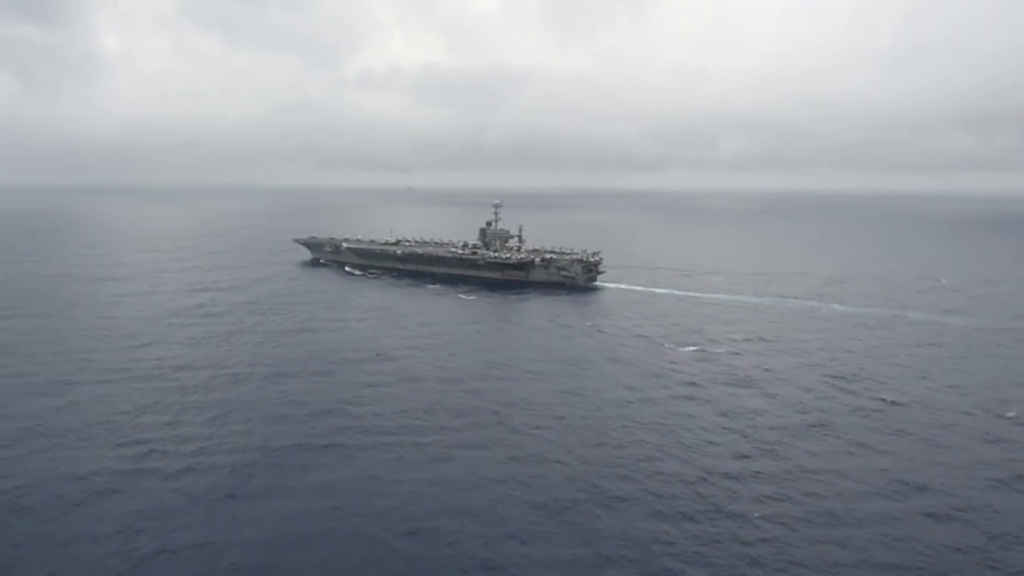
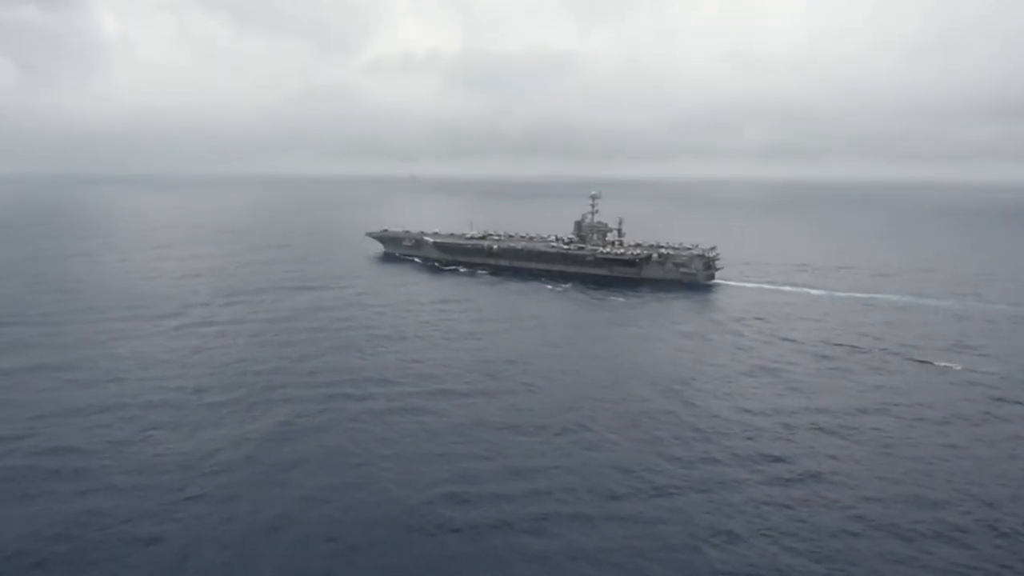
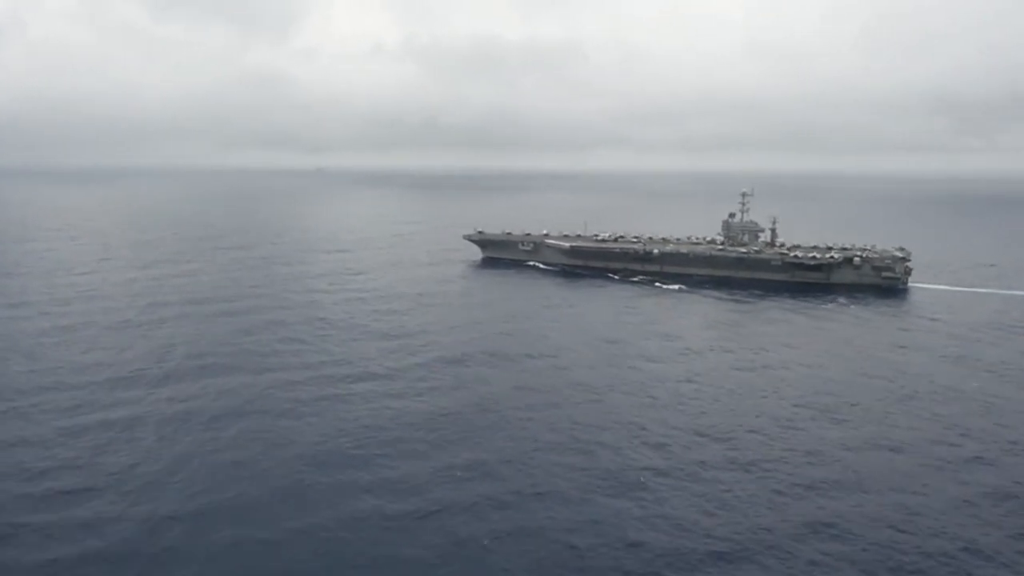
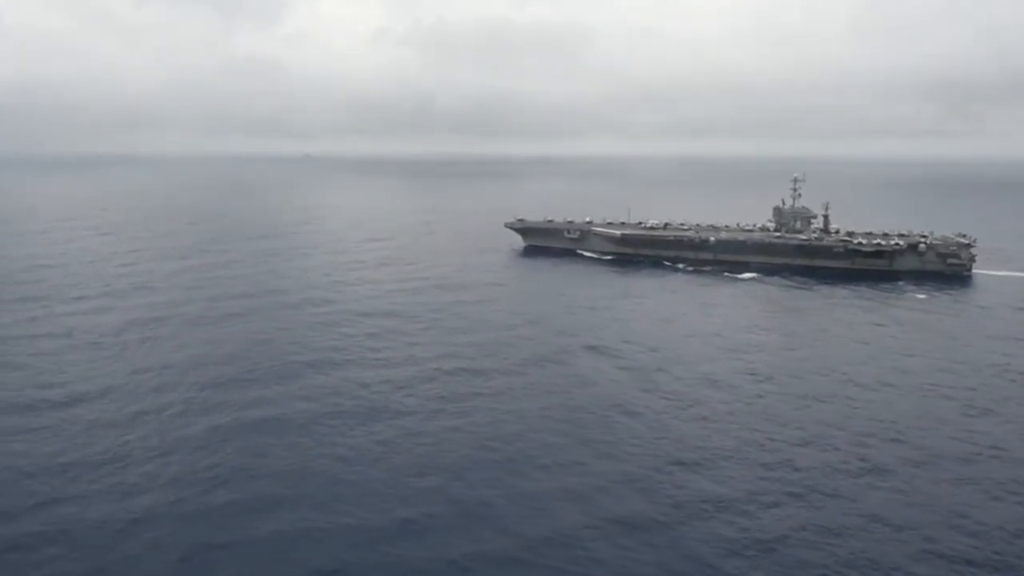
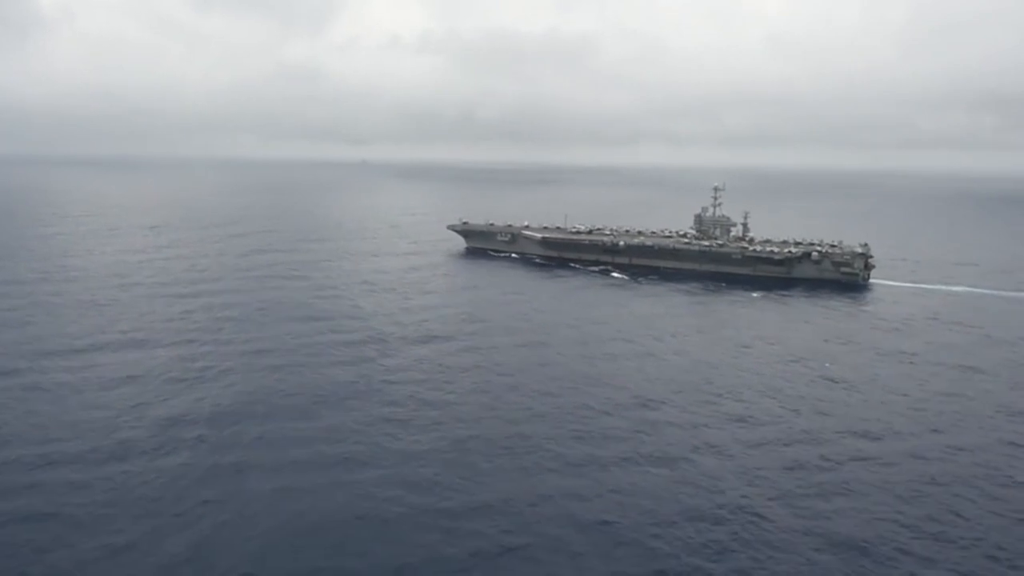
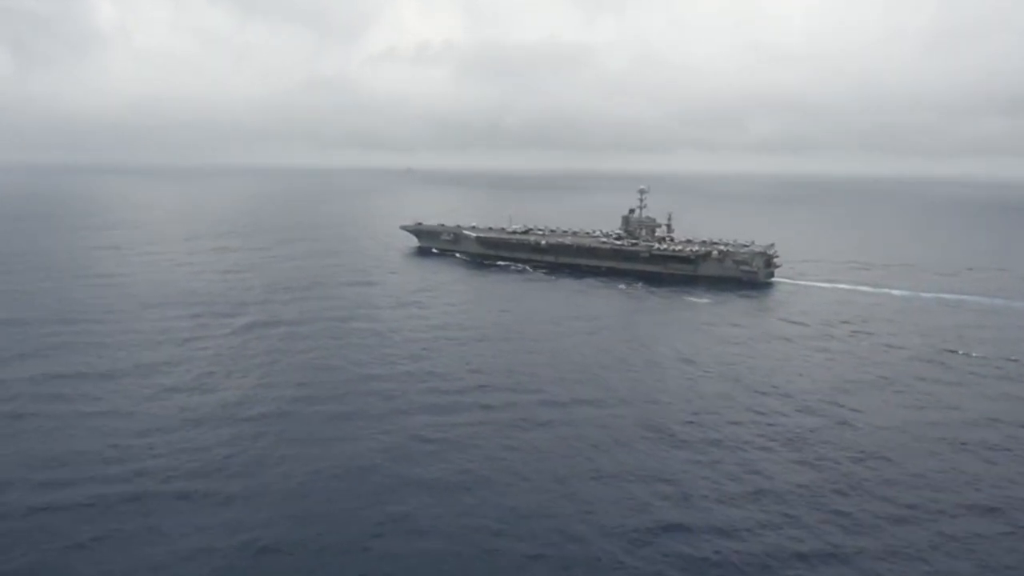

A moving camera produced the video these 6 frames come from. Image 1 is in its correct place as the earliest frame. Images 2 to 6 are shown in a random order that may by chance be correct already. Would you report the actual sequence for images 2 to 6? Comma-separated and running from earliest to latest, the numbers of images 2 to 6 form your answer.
2, 6, 5, 3, 4
